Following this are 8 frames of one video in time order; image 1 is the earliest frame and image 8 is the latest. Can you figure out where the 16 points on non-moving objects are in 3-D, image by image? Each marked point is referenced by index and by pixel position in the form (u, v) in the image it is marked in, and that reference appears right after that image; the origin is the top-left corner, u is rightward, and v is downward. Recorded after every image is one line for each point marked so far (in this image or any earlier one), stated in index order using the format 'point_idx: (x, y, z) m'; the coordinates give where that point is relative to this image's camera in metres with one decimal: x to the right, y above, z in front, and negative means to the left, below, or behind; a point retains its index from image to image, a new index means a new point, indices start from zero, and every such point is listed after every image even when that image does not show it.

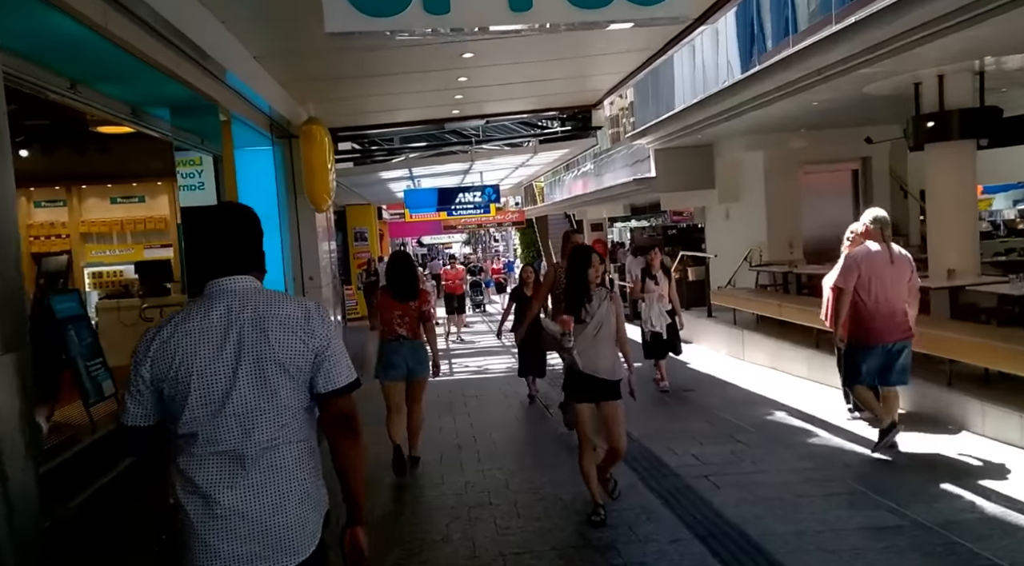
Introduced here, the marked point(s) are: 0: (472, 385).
0: (-0.6, -1.3, +9.3) m
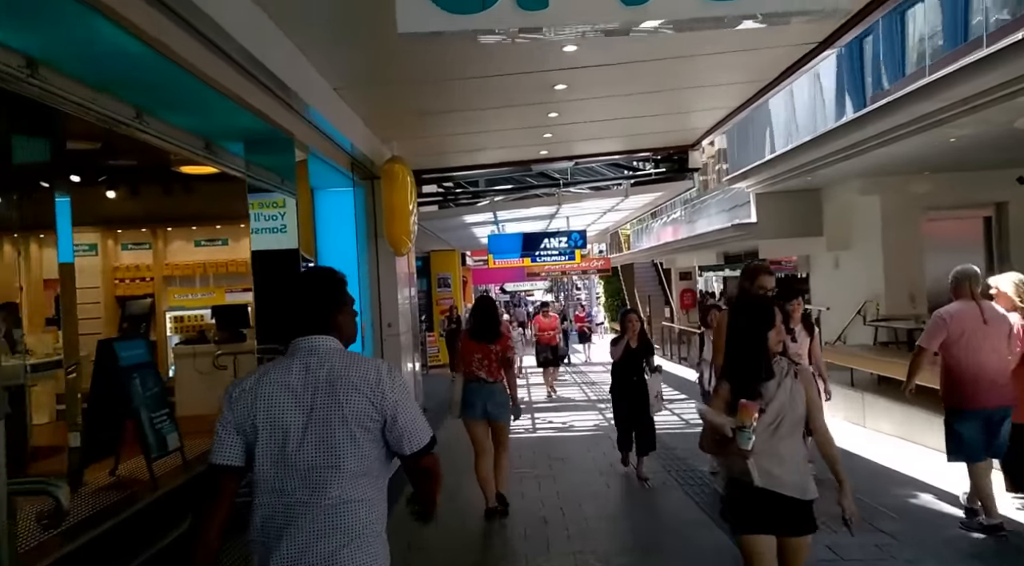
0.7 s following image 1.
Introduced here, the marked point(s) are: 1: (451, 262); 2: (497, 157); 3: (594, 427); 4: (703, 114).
0: (+0.5, -2.0, +8.5) m
1: (-1.7, +0.6, +19.7) m
2: (-0.2, +1.7, +9.4) m
3: (+1.1, -2.0, +9.4) m
4: (+2.3, +2.0, +8.2) m
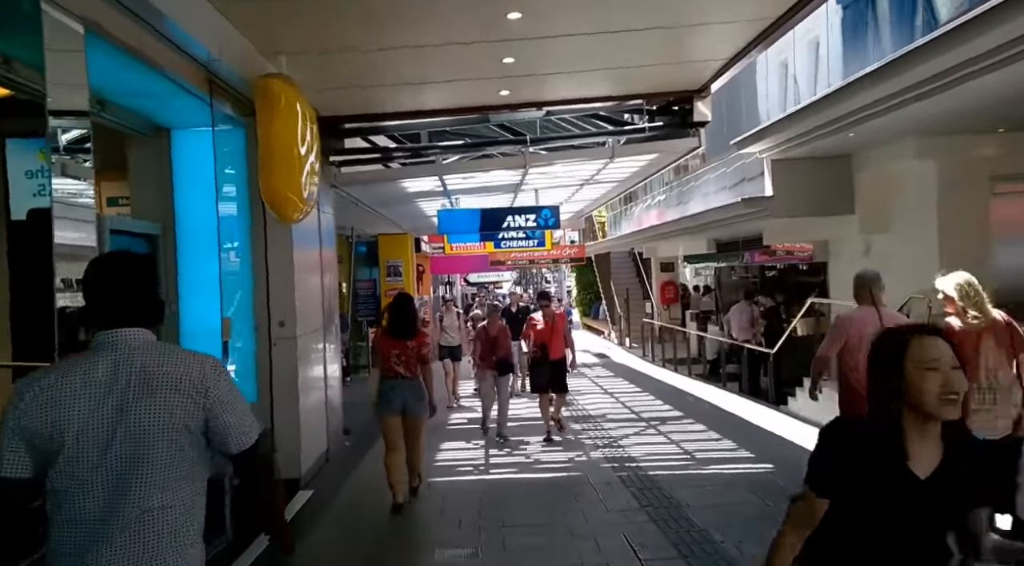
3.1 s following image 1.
0: (0.0, -1.8, +6.1) m
1: (-2.7, +0.9, +17.2) m
2: (-0.7, +1.9, +7.0) m
3: (+0.5, -1.8, +7.1) m
4: (+1.8, +2.1, +5.8) m
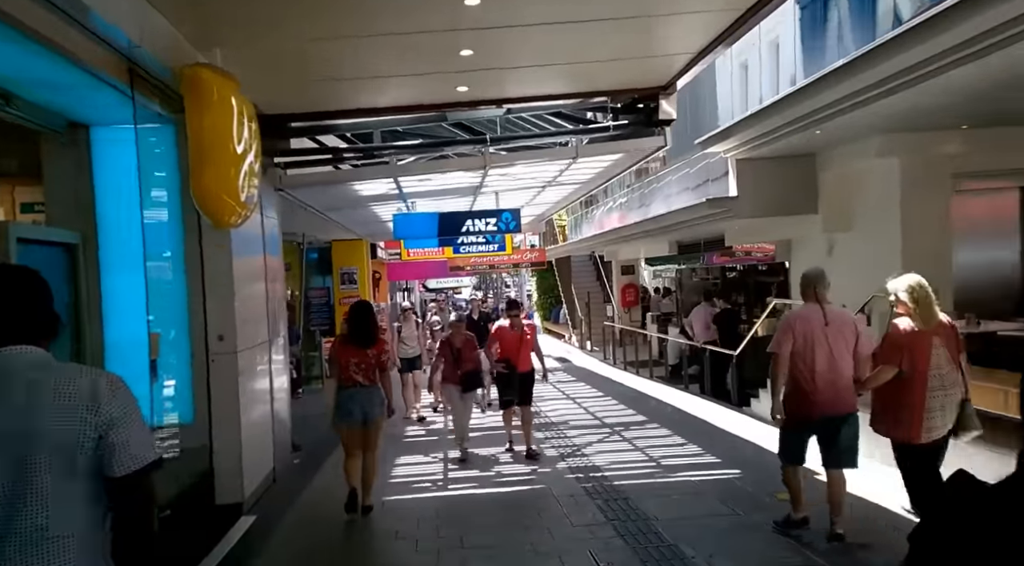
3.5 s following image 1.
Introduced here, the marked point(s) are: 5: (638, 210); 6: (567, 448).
0: (-0.3, -1.9, +5.8) m
1: (-3.7, +0.7, +16.8) m
2: (-1.2, +1.8, +6.6) m
3: (+0.2, -1.9, +6.8) m
4: (+1.4, +2.1, +5.7) m
5: (+2.5, +1.5, +13.6) m
6: (+0.6, -1.8, +7.7) m
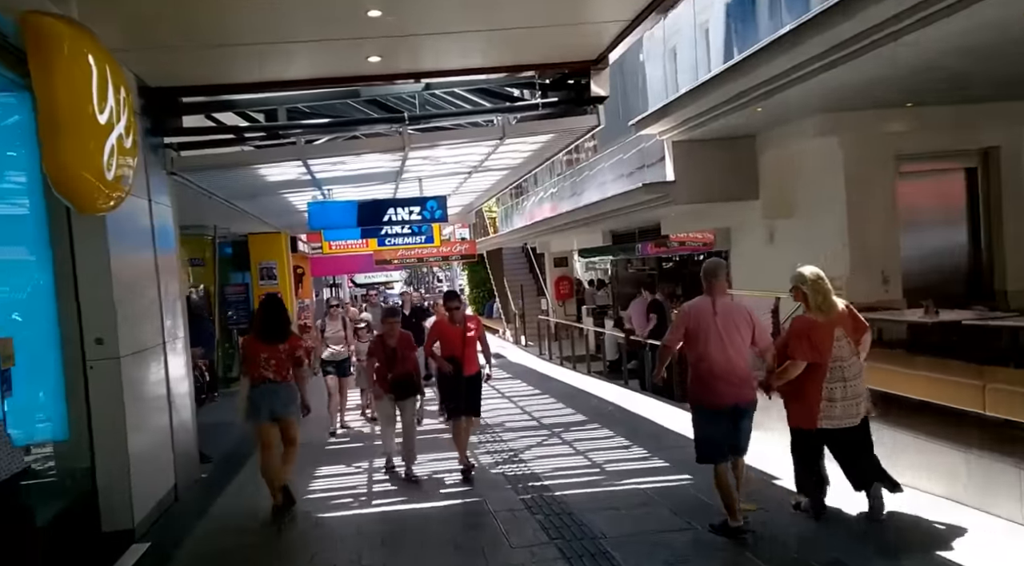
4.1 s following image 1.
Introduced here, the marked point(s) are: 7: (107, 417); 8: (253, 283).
0: (-0.9, -1.8, +5.2) m
1: (-5.3, +0.8, +15.7) m
2: (-1.8, +1.8, +5.9) m
3: (-0.5, -1.8, +6.2) m
4: (+0.8, +2.1, +5.1) m
5: (+1.1, +1.6, +13.2) m
6: (-0.1, -1.8, +7.1) m
7: (-2.9, -1.0, +4.9) m
8: (-5.7, 0.0, +15.3) m
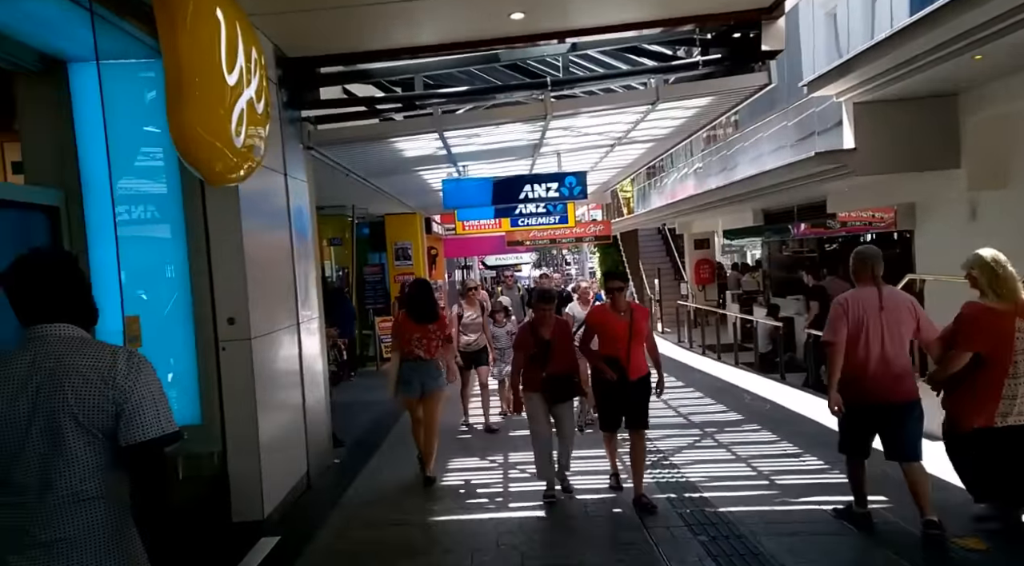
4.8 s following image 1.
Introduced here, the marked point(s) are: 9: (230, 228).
0: (+0.2, -1.7, +4.6) m
1: (-2.3, +1.2, +15.7) m
2: (-0.6, +2.0, +5.4) m
3: (+0.8, -1.6, +5.6) m
4: (+1.9, +2.2, +4.2) m
5: (+3.6, +1.9, +12.1) m
6: (+1.3, -1.6, +6.4) m
7: (-1.9, -0.8, +4.7) m
8: (-2.8, +0.4, +15.4) m
9: (-1.9, +0.4, +4.6) m
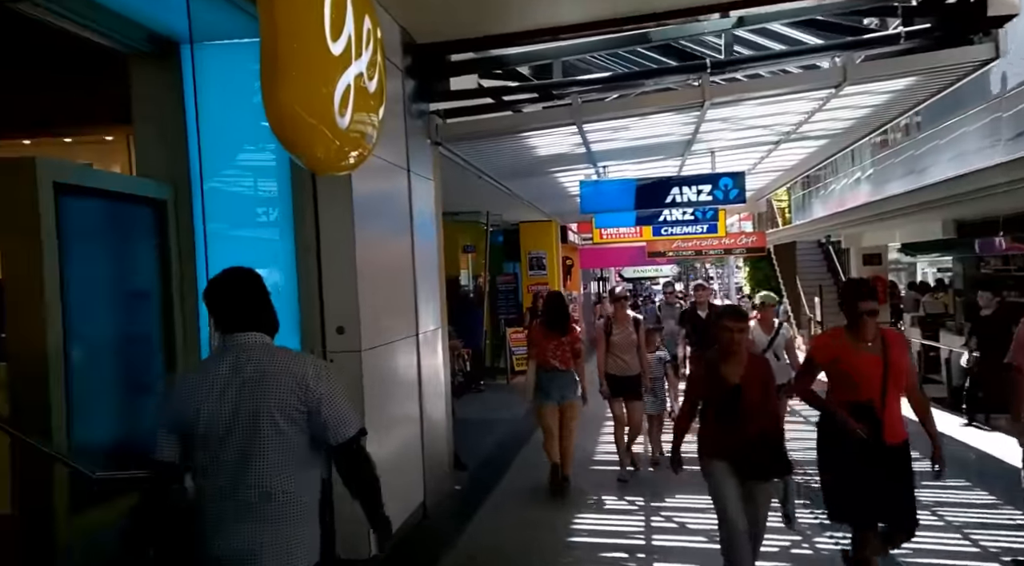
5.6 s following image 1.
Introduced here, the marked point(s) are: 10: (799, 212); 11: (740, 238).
0: (+0.9, -1.8, +3.7) m
1: (+0.8, +1.0, +15.1) m
2: (+0.4, +1.9, +4.7) m
3: (+1.7, -1.8, +4.6) m
4: (+2.6, +2.1, +3.0) m
5: (+5.9, +1.6, +10.4) m
6: (+2.4, -1.8, +5.3) m
7: (-1.0, -0.9, +4.2) m
8: (+0.2, +0.2, +14.9) m
9: (-1.0, +0.3, +4.2) m
10: (+6.8, +1.7, +16.5) m
11: (+5.7, +1.1, +17.6) m
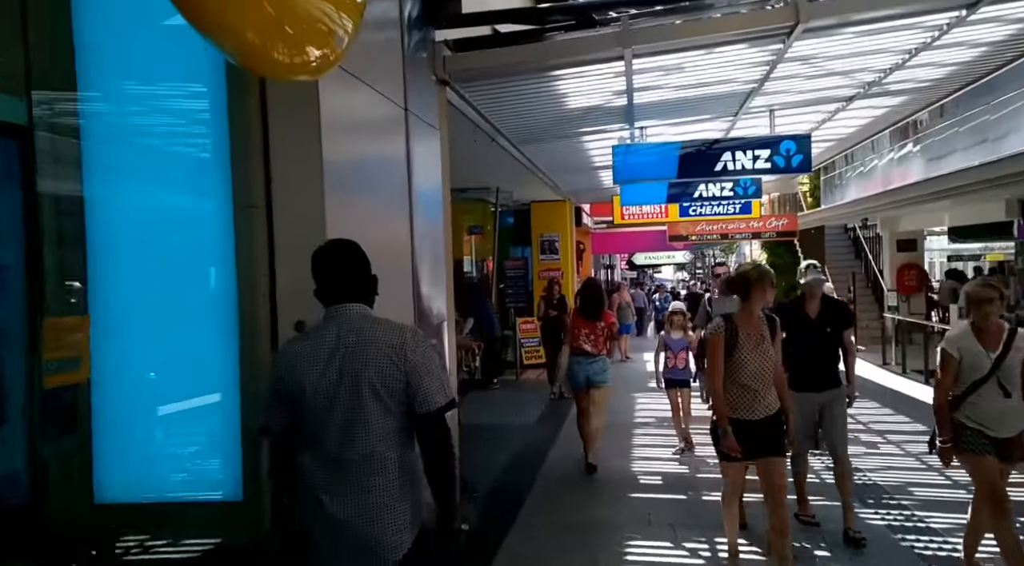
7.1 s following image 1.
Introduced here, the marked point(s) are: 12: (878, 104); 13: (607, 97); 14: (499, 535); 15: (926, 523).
0: (+1.1, -1.7, +2.5) m
1: (+1.0, +1.3, +13.9) m
2: (+0.6, +2.0, +3.4) m
3: (+1.9, -1.7, +3.4) m
4: (+2.8, +2.2, +1.8) m
5: (+6.1, +1.8, +9.2) m
6: (+2.5, -1.6, +4.1) m
7: (-0.9, -0.8, +3.0) m
8: (+0.4, +0.5, +13.7) m
9: (-0.8, +0.4, +3.0) m
10: (+7.0, +1.9, +15.2) m
11: (+5.9, +1.4, +16.4) m
12: (+3.5, +1.7, +6.7) m
13: (+0.7, +1.4, +5.3) m
14: (-0.1, -1.7, +4.8) m
15: (+2.8, -1.6, +4.7) m
